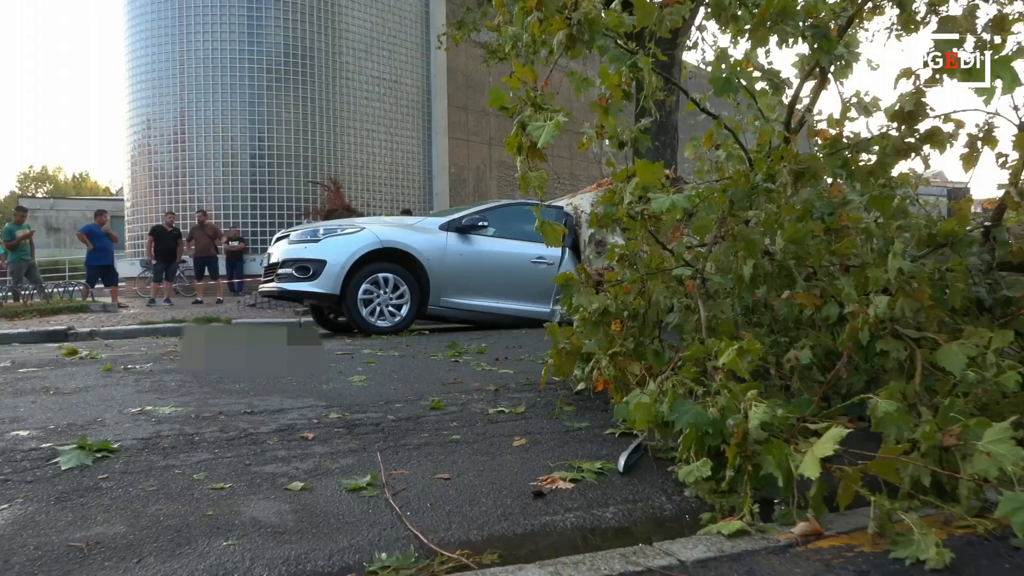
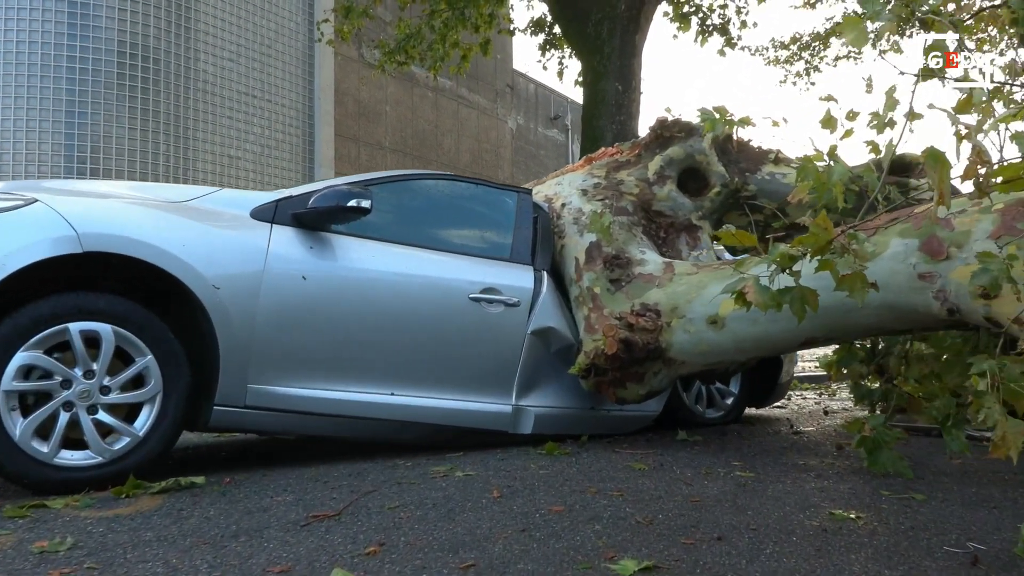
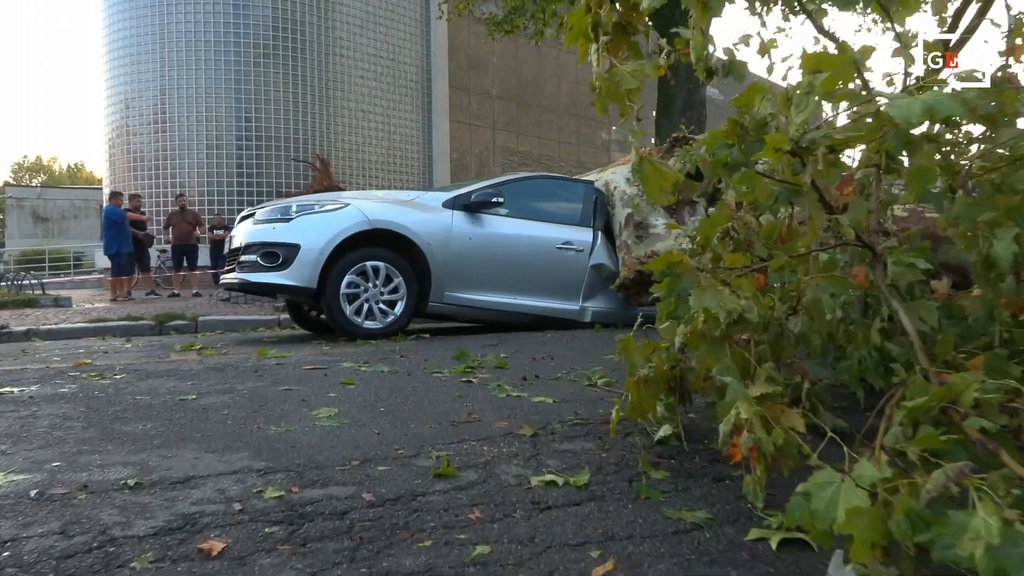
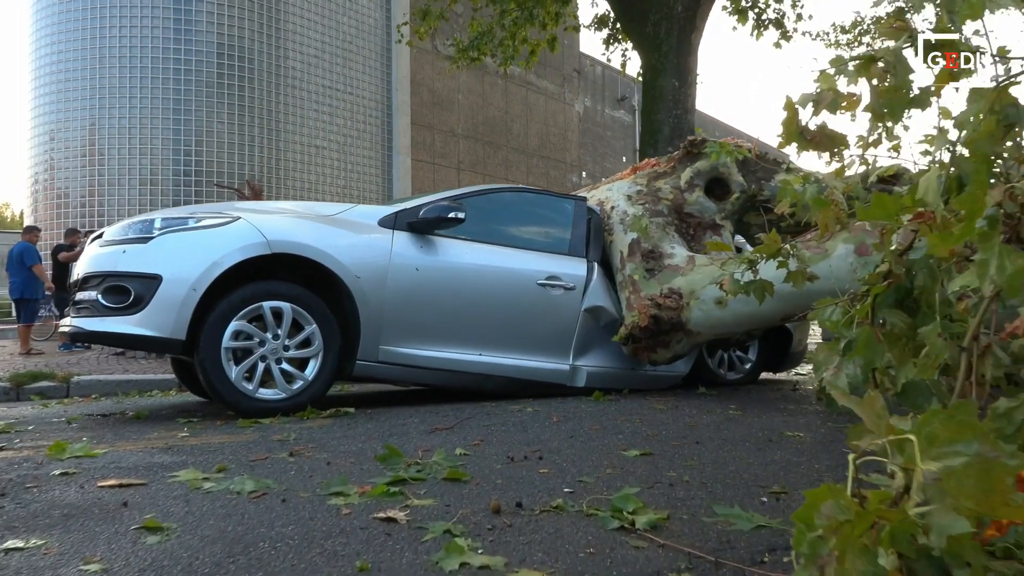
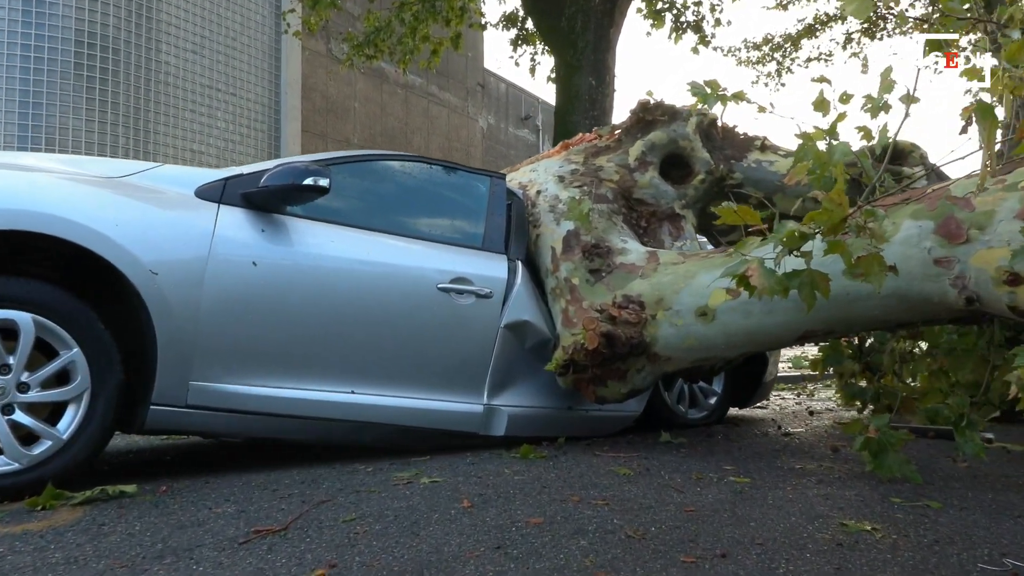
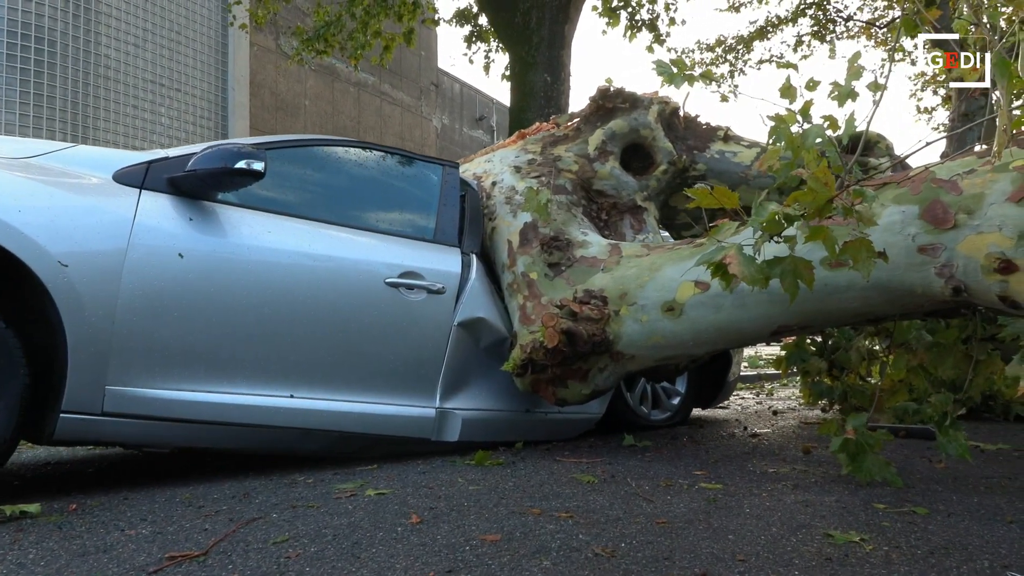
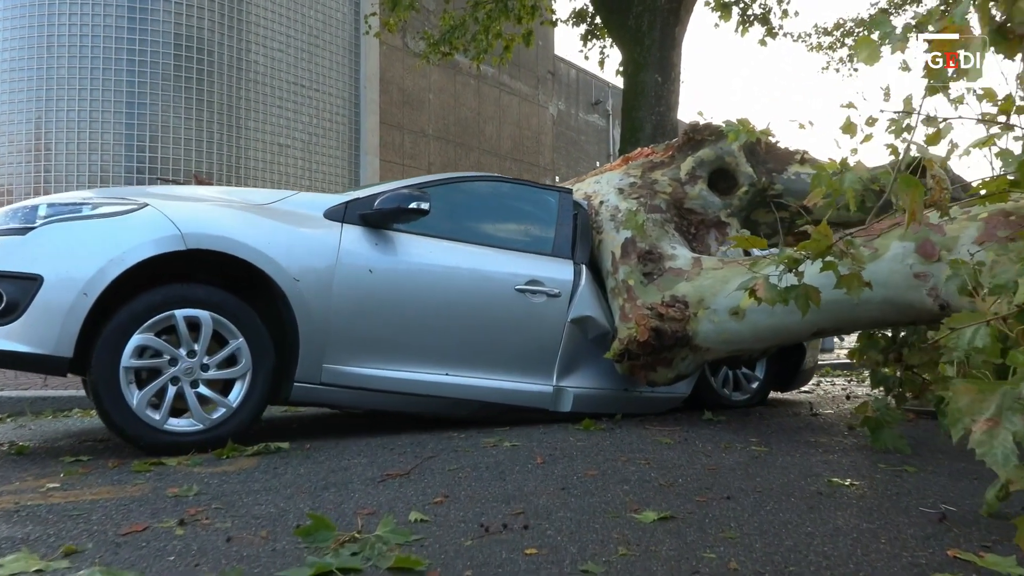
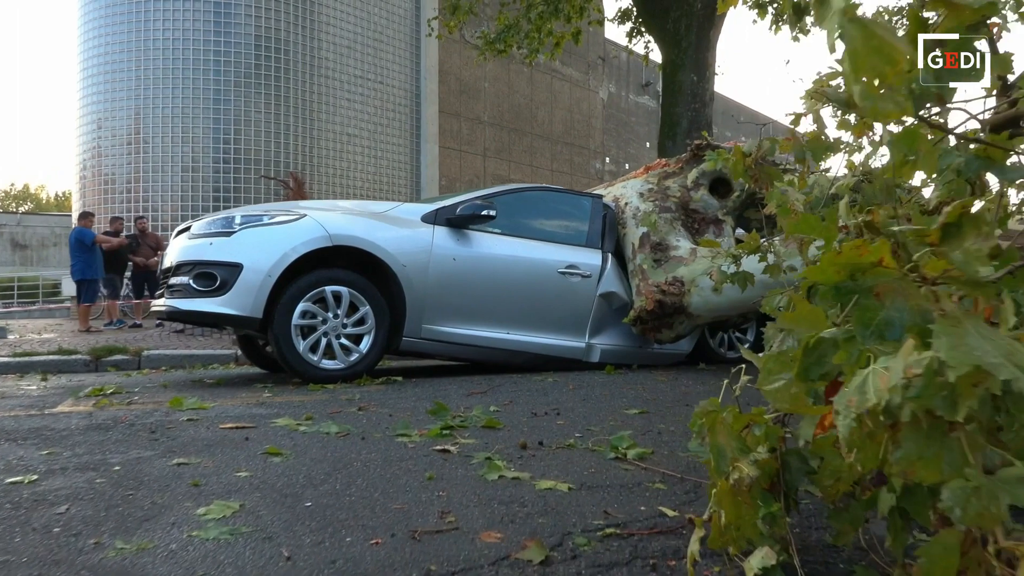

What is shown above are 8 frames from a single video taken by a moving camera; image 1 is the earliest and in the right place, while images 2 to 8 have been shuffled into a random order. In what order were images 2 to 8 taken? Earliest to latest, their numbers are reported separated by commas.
3, 8, 4, 7, 2, 5, 6
